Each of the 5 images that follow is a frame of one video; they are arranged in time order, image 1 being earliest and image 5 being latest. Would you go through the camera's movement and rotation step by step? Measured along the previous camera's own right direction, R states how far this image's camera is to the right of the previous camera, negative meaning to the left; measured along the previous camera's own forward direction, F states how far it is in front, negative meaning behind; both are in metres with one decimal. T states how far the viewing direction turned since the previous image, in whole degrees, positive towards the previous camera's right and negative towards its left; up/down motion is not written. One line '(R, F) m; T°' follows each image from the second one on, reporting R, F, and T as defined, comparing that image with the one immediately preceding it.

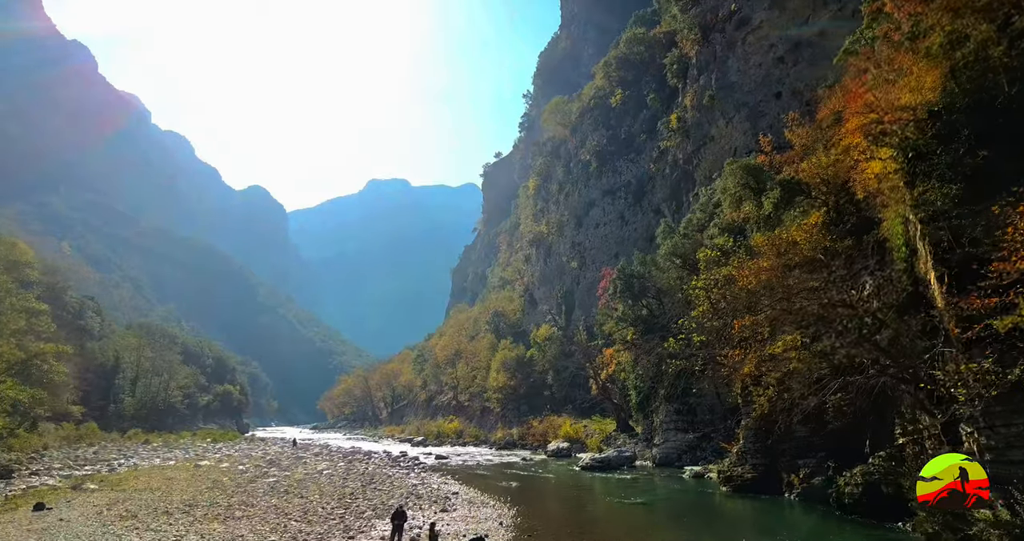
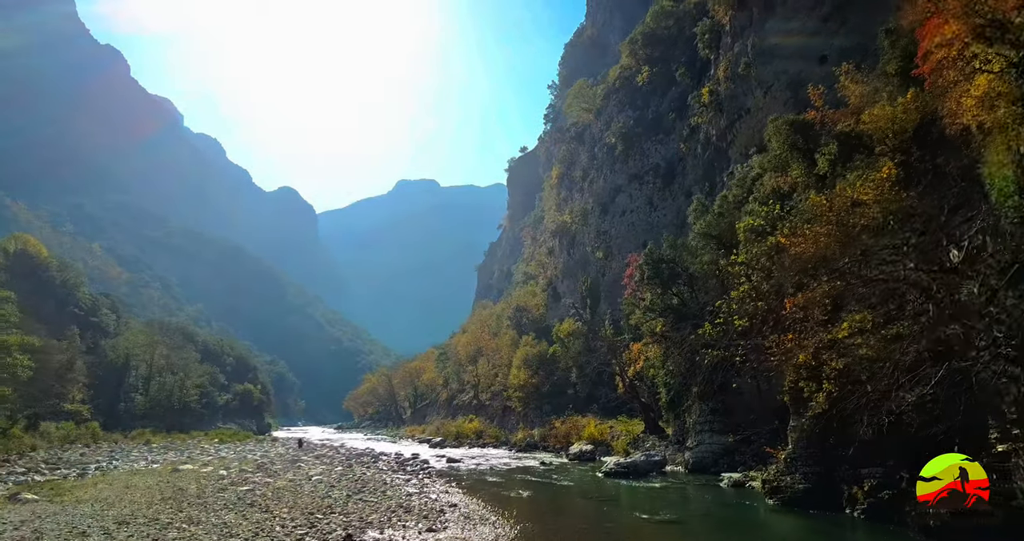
(+0.6, +3.4) m; -2°
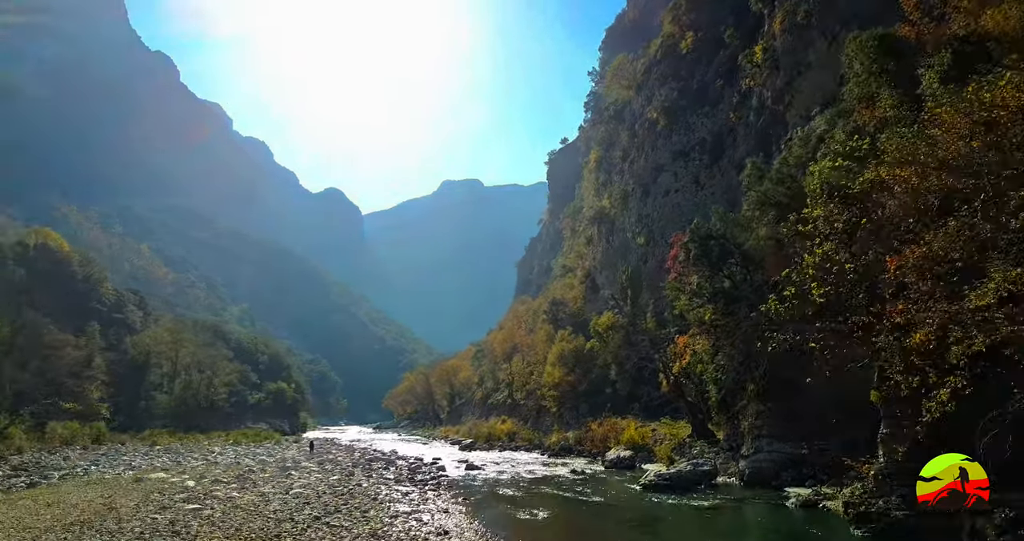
(+0.8, +4.5) m; -3°
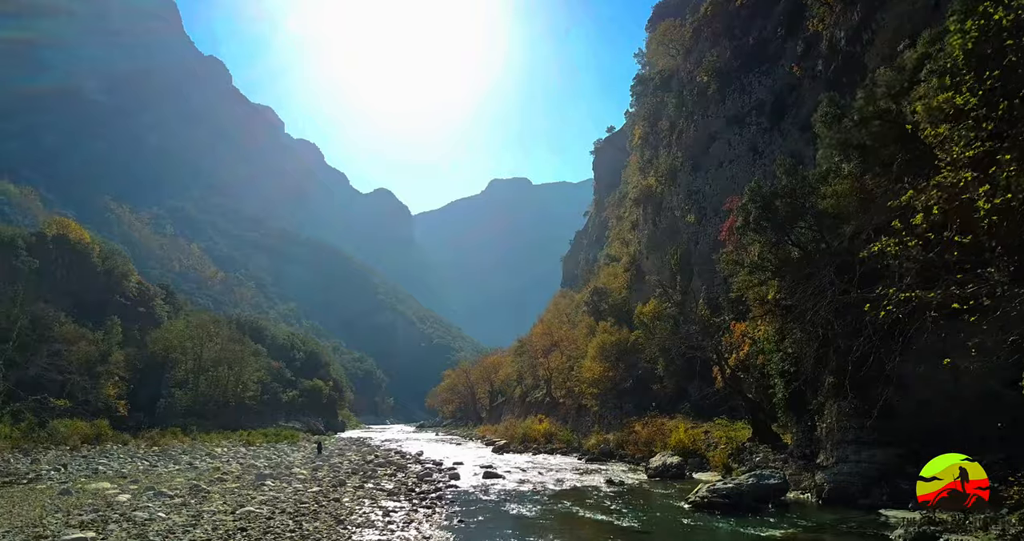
(+1.0, +5.0) m; -4°
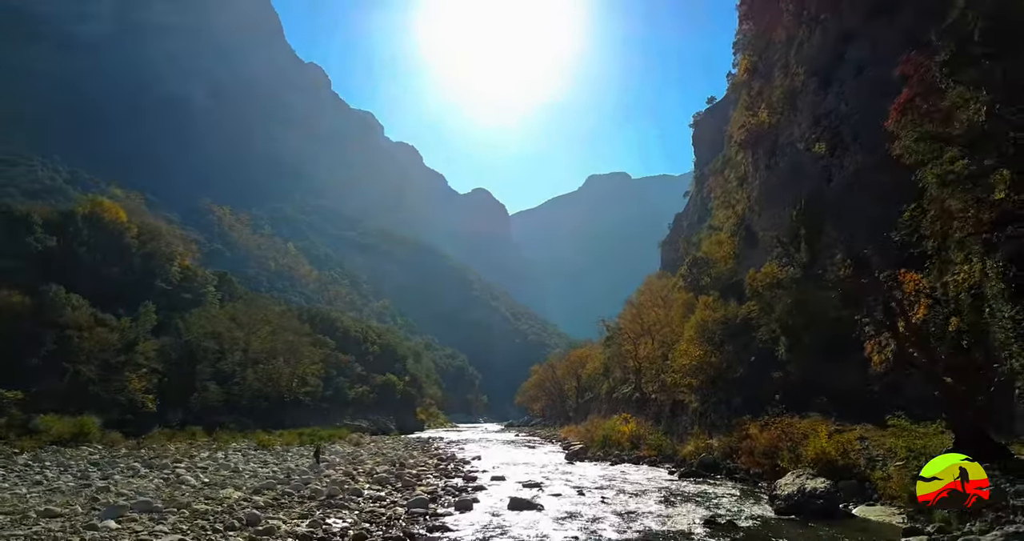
(+1.5, +10.3) m; -8°
